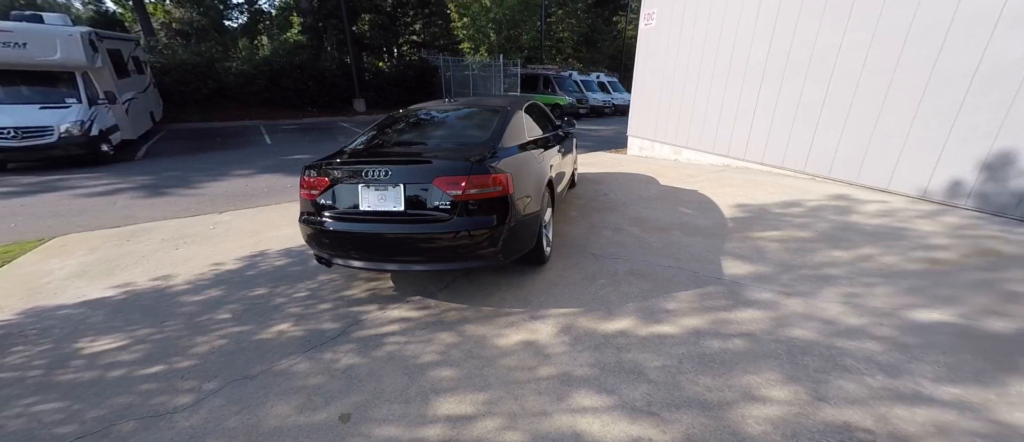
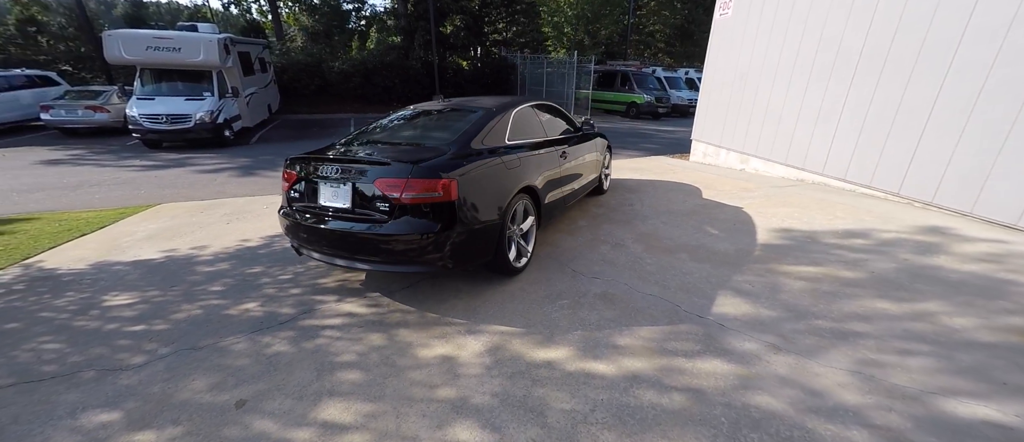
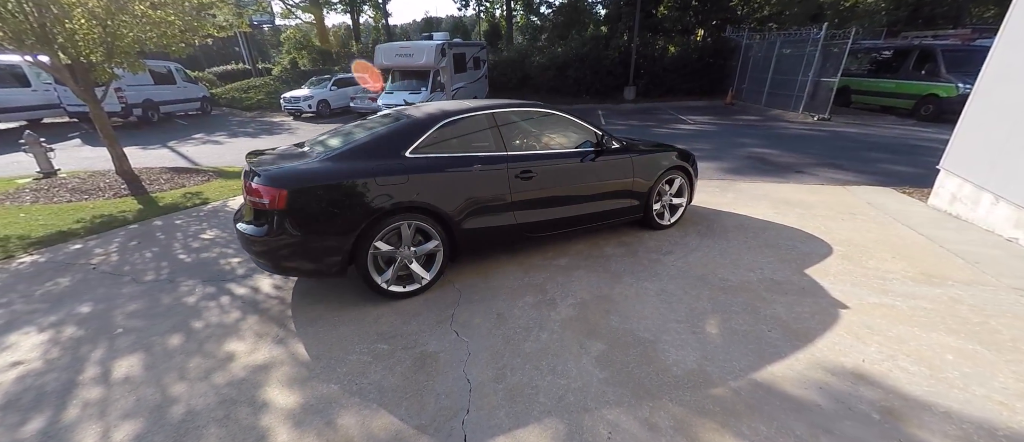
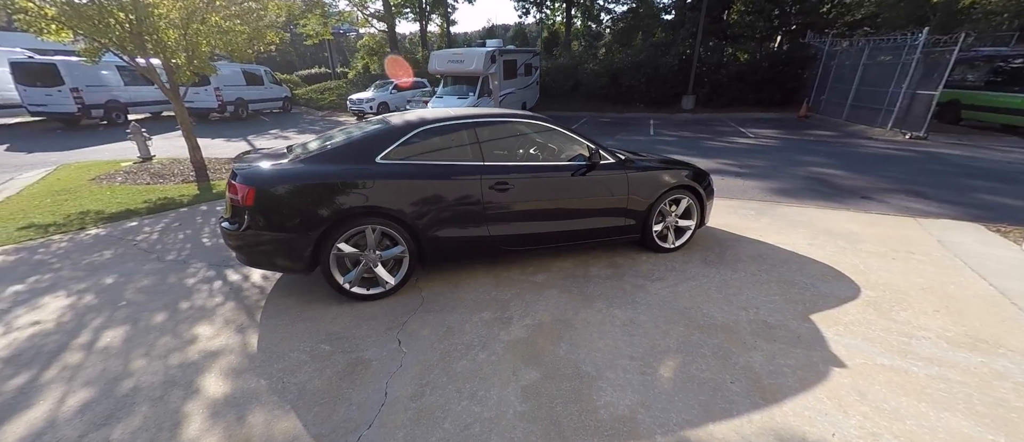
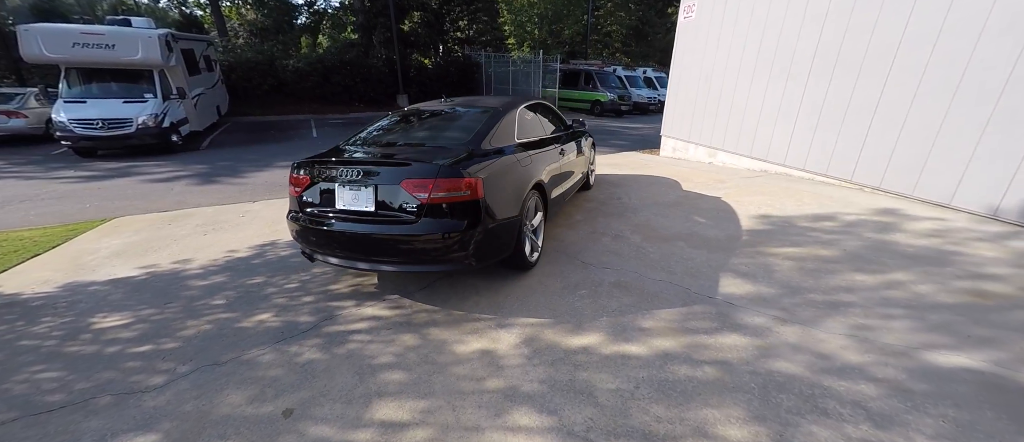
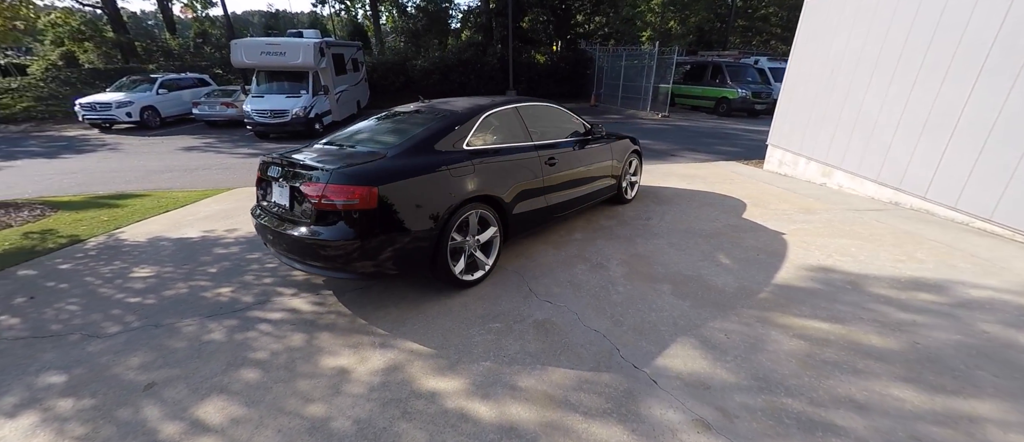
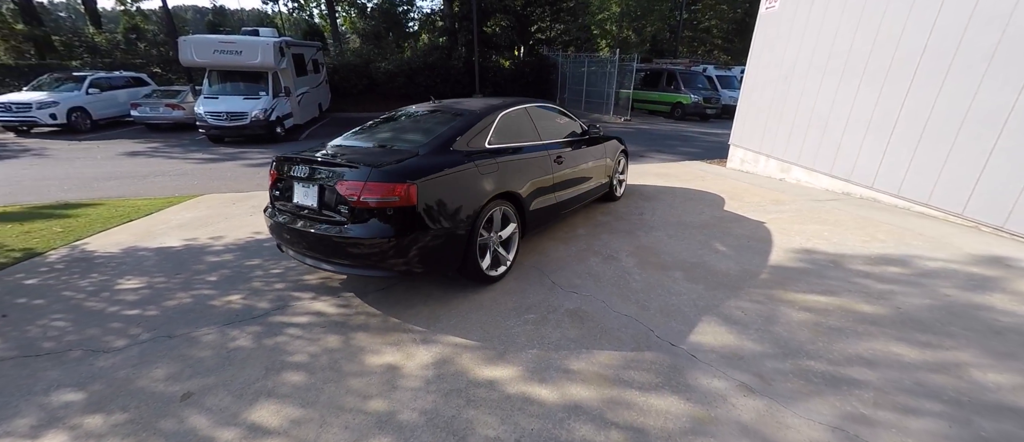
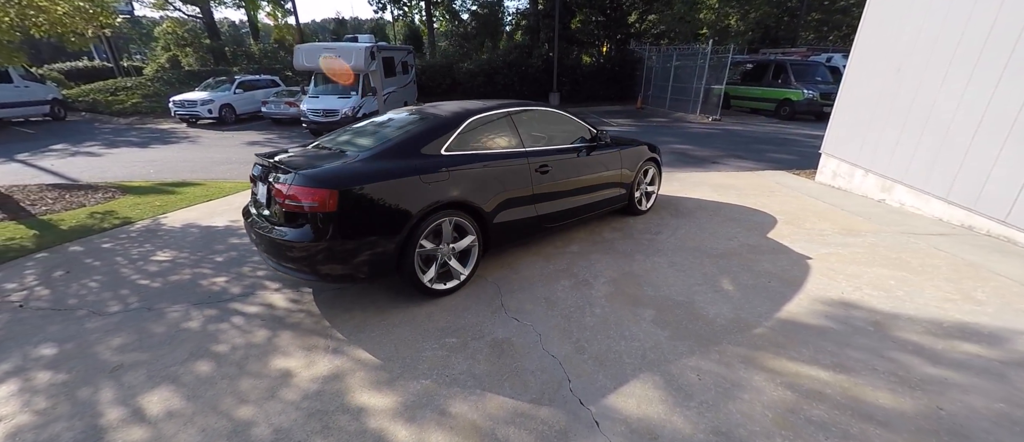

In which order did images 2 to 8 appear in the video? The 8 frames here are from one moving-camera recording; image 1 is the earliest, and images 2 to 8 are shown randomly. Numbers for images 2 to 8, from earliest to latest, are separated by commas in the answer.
5, 2, 7, 6, 8, 3, 4
